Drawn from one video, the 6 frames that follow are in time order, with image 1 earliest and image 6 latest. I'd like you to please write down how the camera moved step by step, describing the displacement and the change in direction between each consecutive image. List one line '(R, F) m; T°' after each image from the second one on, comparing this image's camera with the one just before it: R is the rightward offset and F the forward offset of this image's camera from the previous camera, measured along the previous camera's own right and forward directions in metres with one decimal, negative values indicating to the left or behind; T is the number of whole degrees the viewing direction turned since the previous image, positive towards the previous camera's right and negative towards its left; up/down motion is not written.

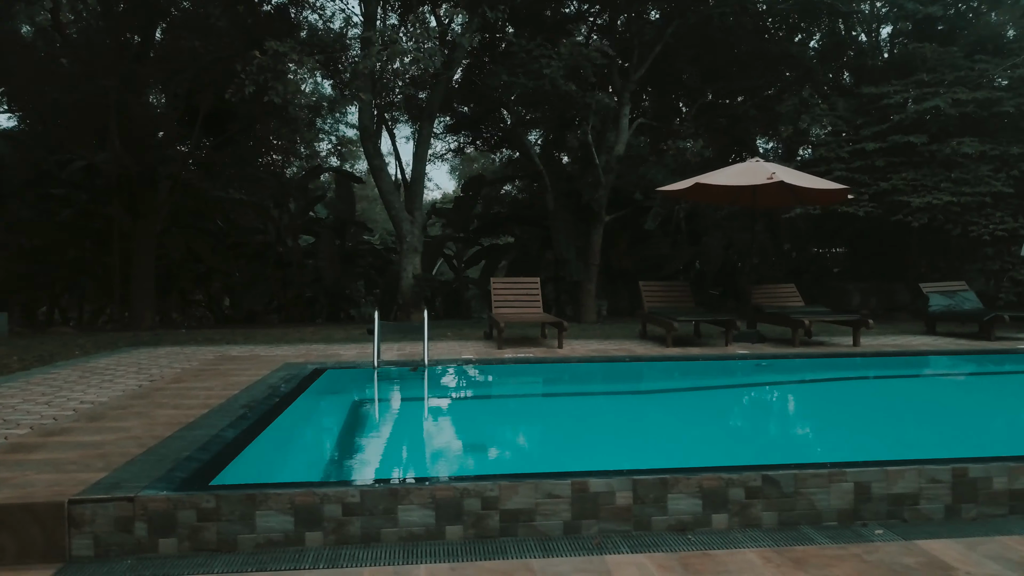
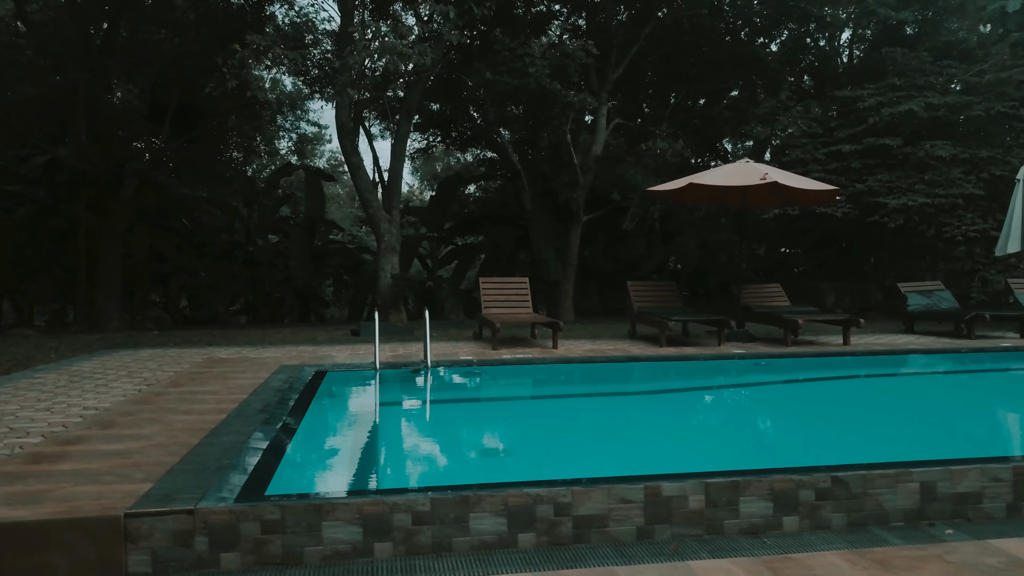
(-0.4, +0.1) m; +3°
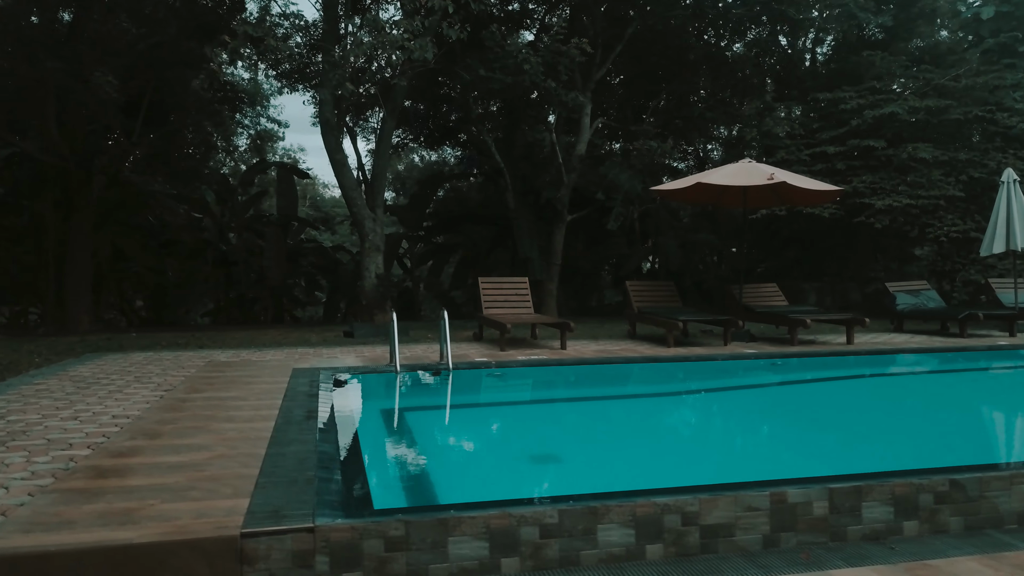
(-0.5, +0.1) m; +3°
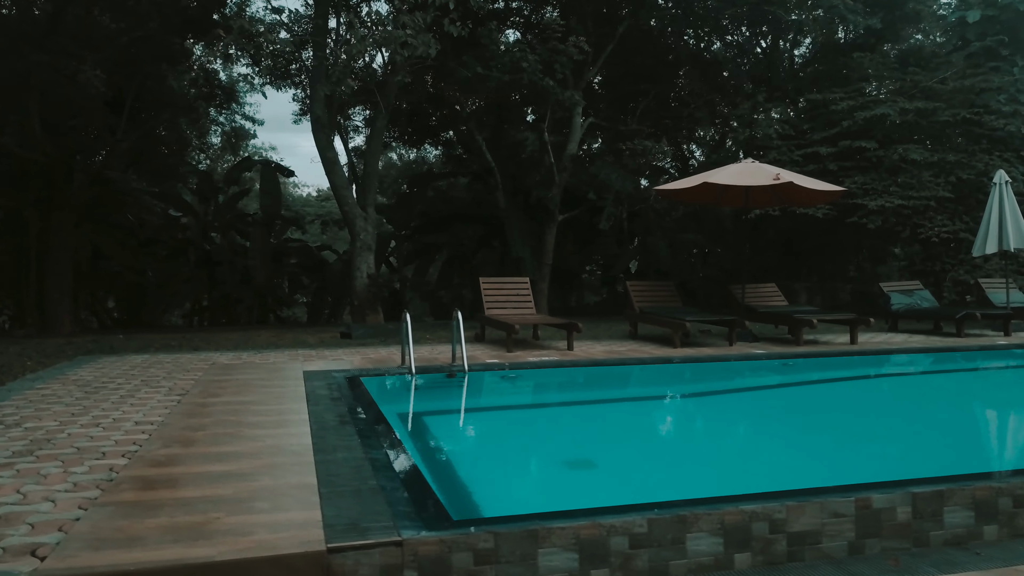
(-0.3, +0.1) m; +2°
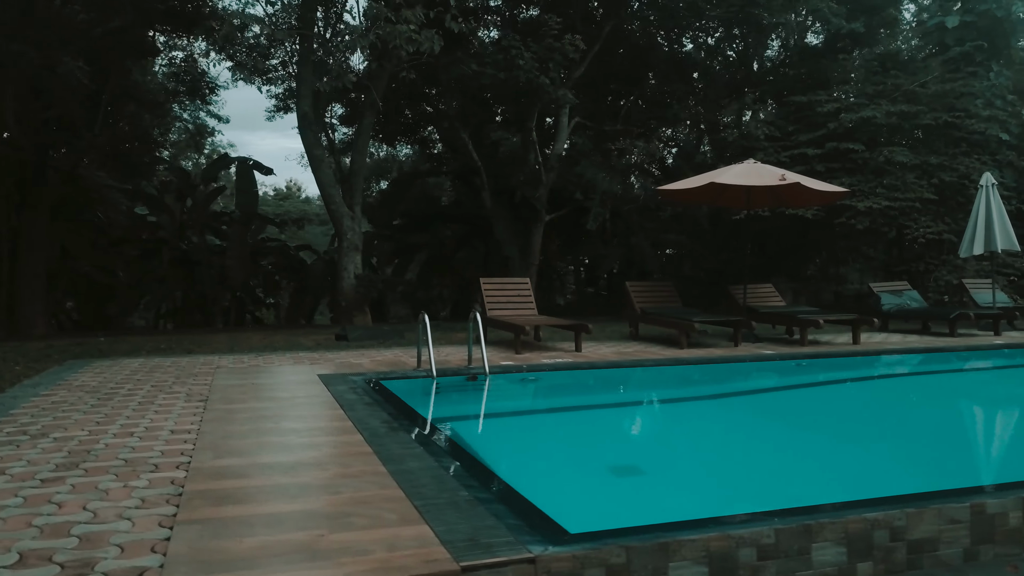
(-0.5, +0.1) m; +3°
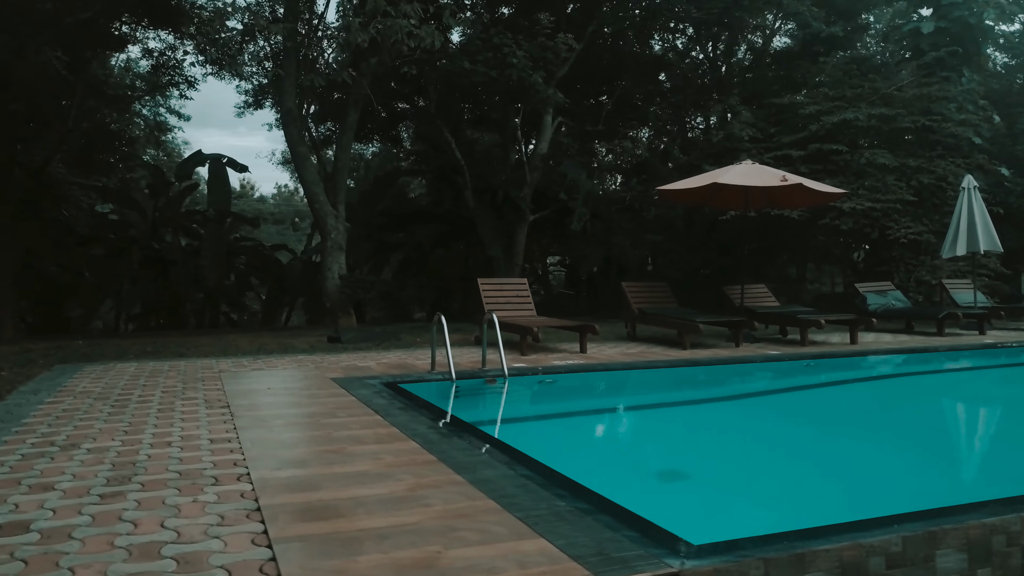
(-0.5, +0.1) m; +3°
